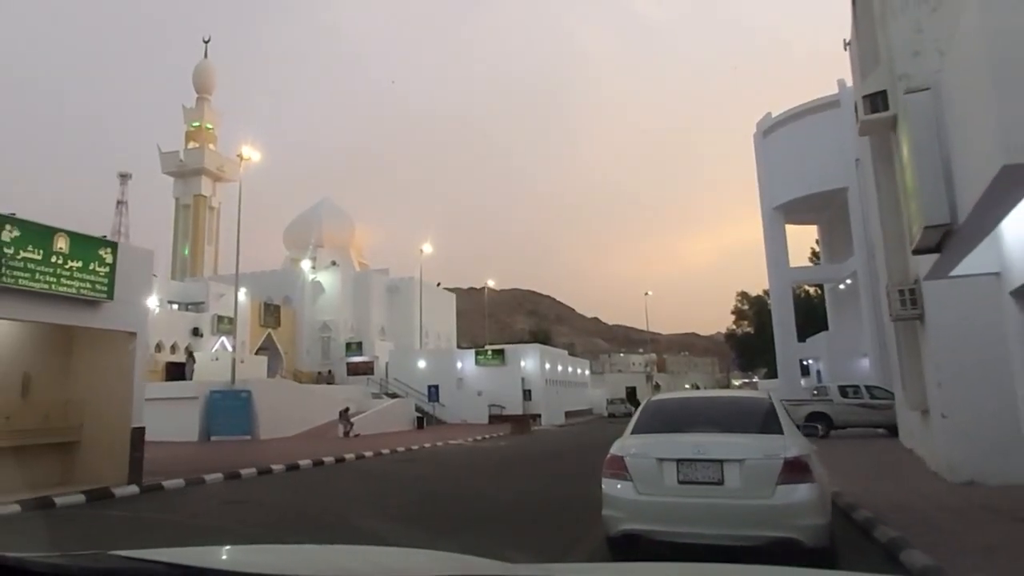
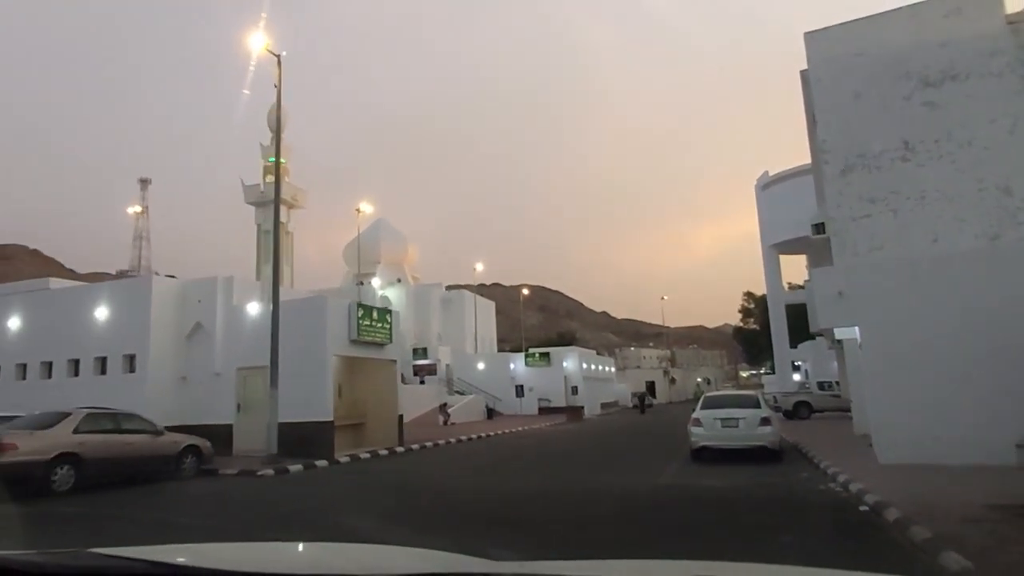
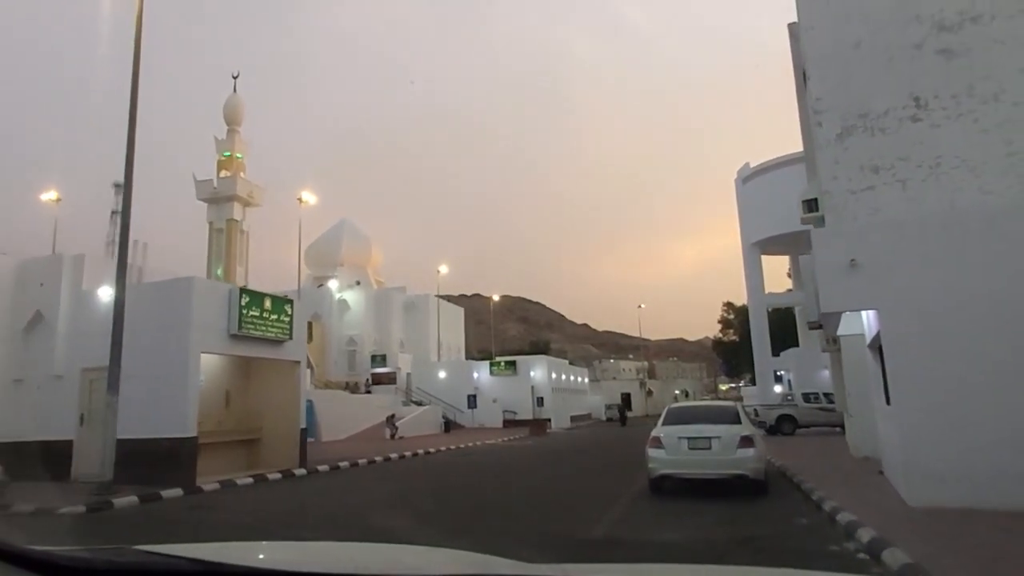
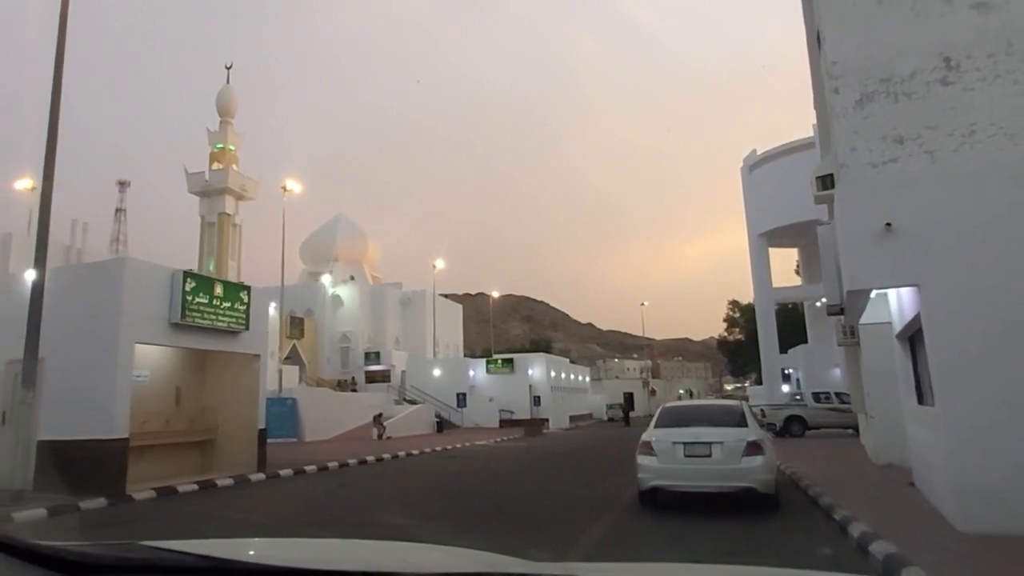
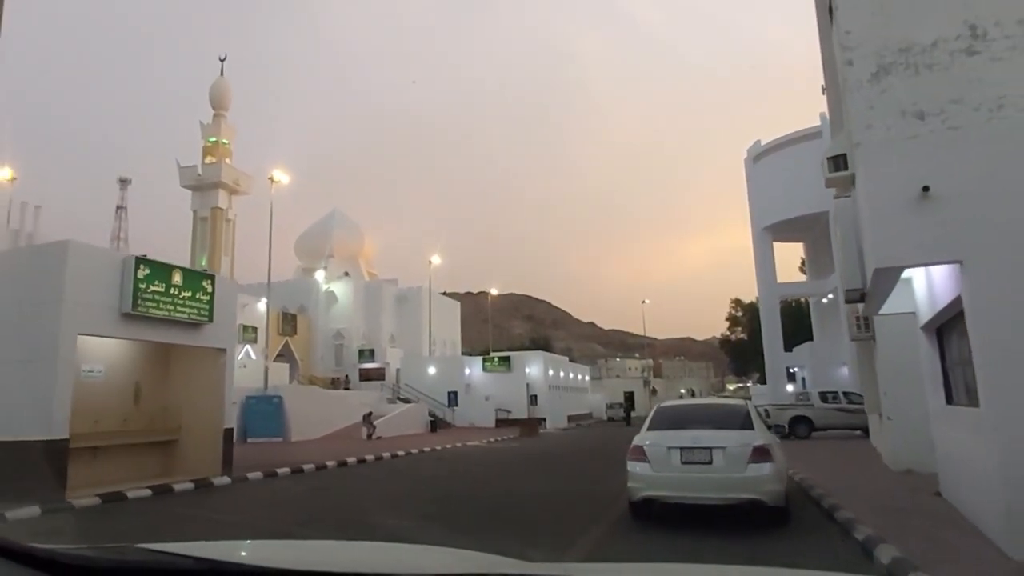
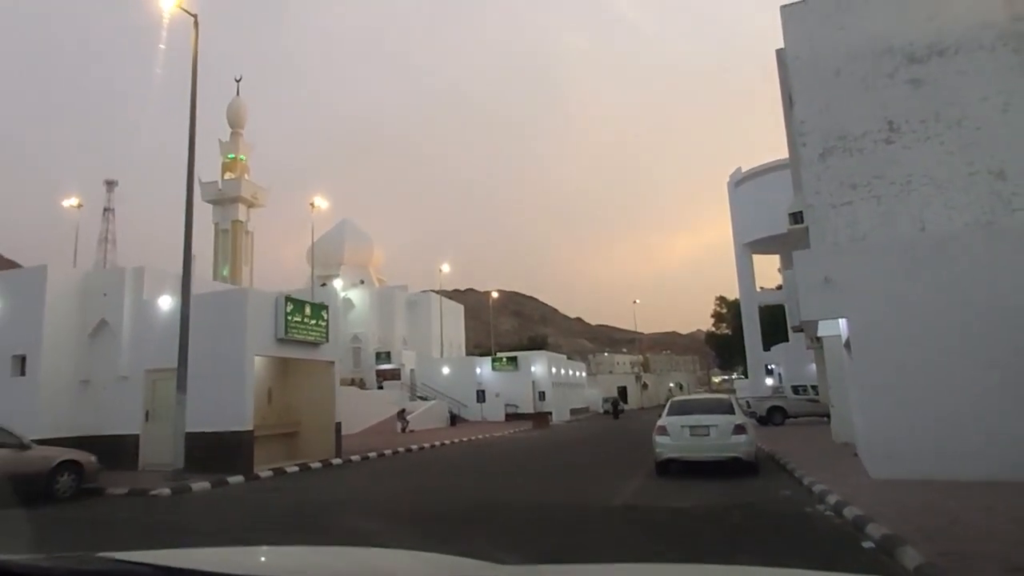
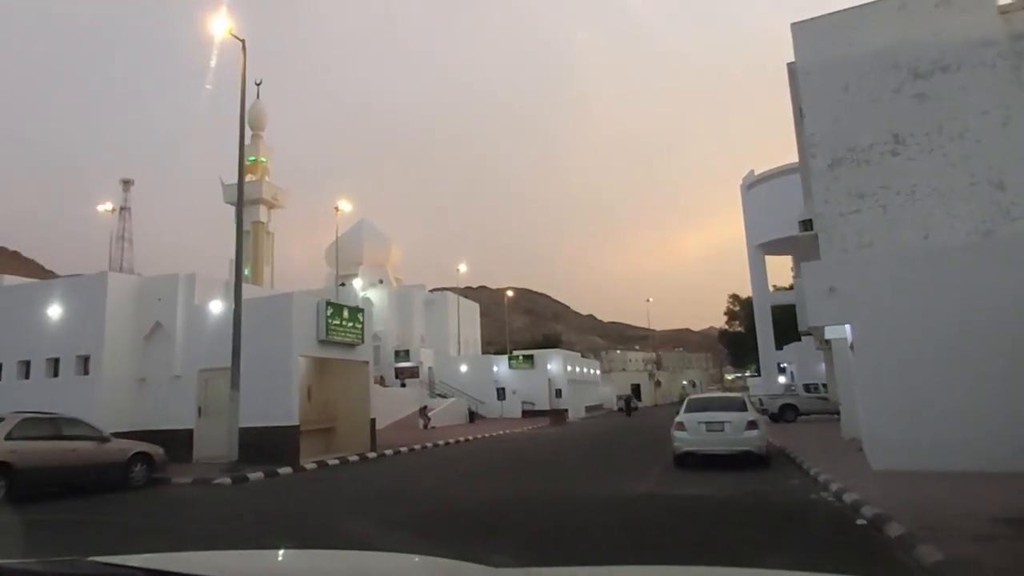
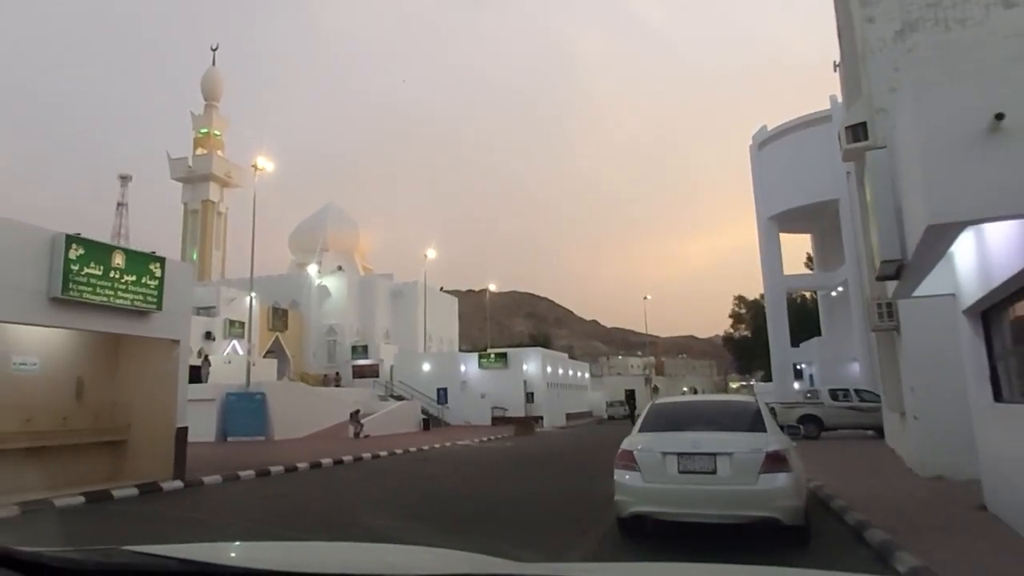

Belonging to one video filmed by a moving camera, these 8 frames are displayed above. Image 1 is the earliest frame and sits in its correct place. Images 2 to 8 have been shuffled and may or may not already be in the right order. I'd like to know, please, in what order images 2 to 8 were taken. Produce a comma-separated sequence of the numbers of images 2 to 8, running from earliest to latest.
8, 5, 4, 3, 6, 7, 2
